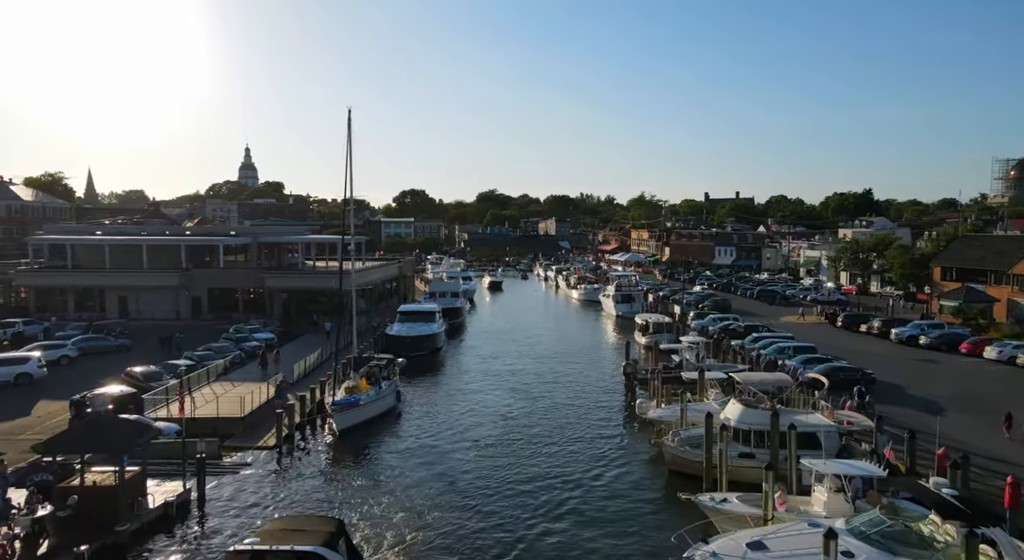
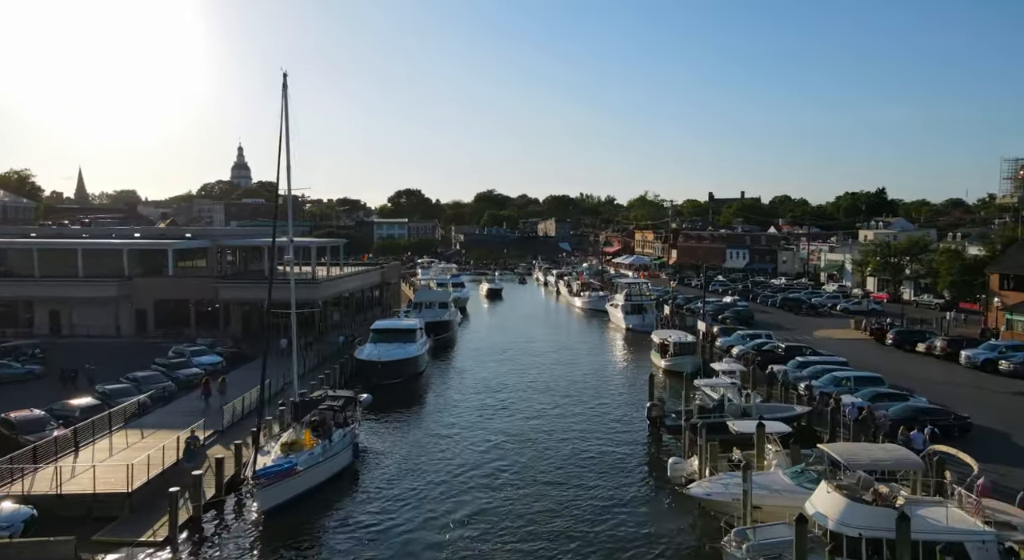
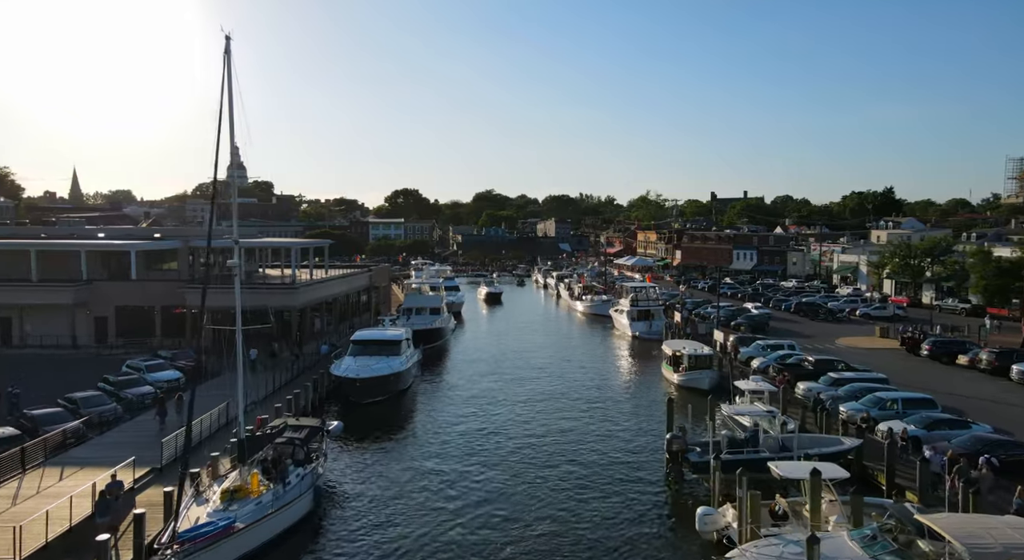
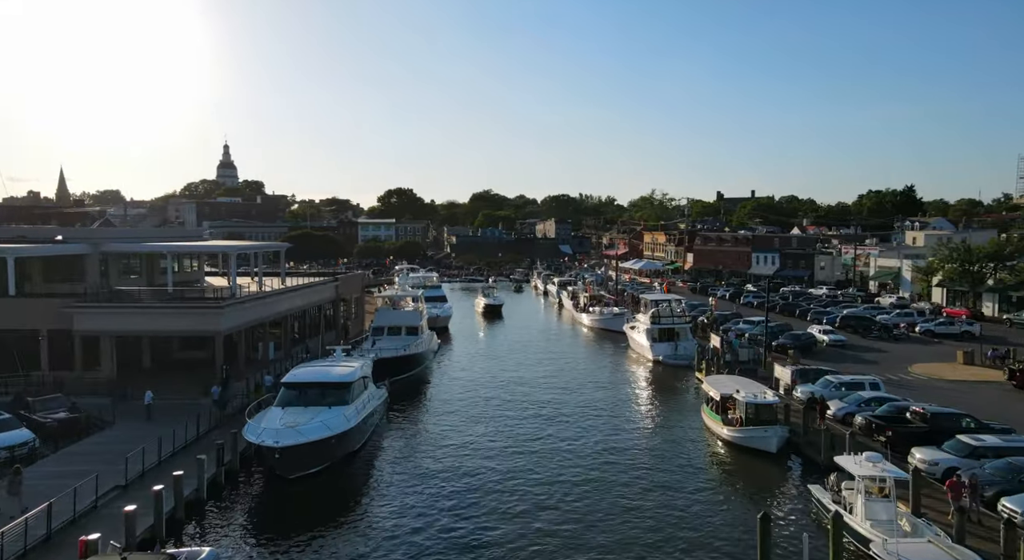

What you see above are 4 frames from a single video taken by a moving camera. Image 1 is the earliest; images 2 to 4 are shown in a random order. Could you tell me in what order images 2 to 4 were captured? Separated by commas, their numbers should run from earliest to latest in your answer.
2, 3, 4
